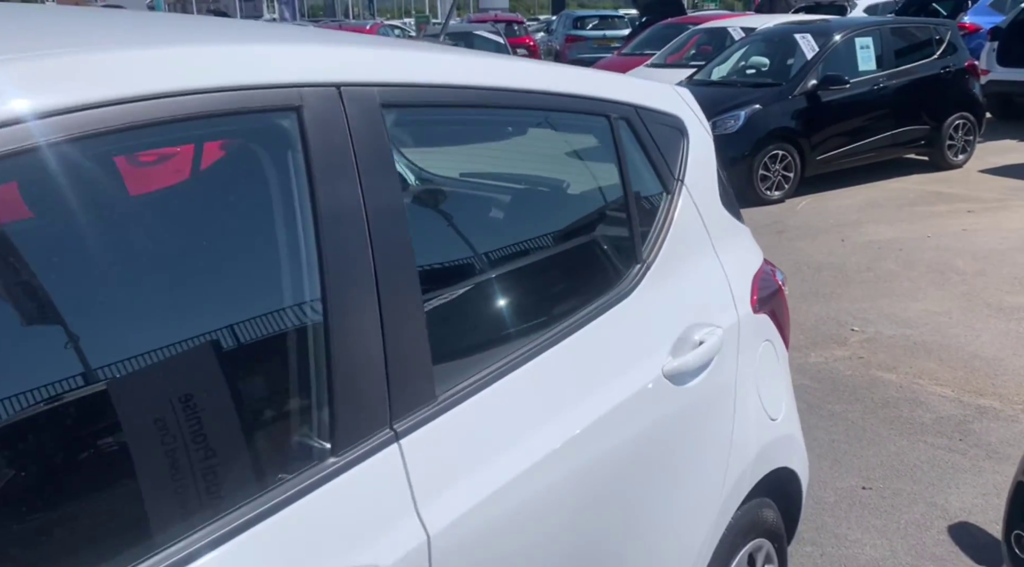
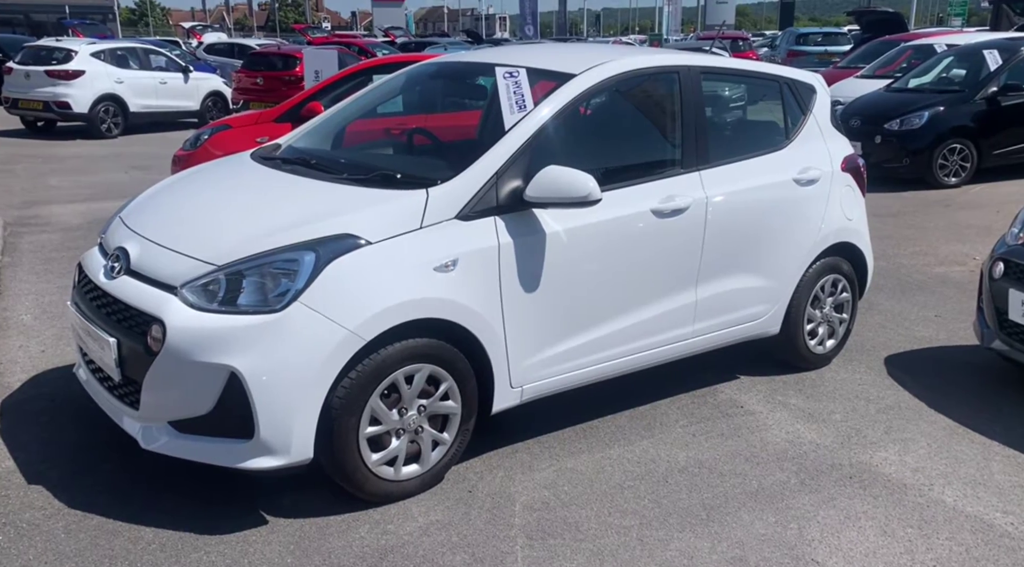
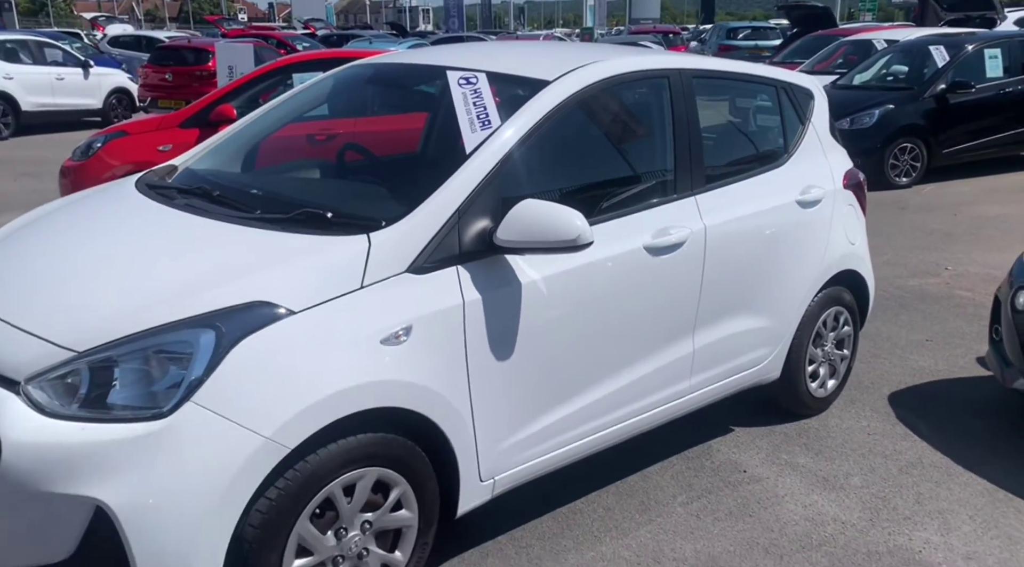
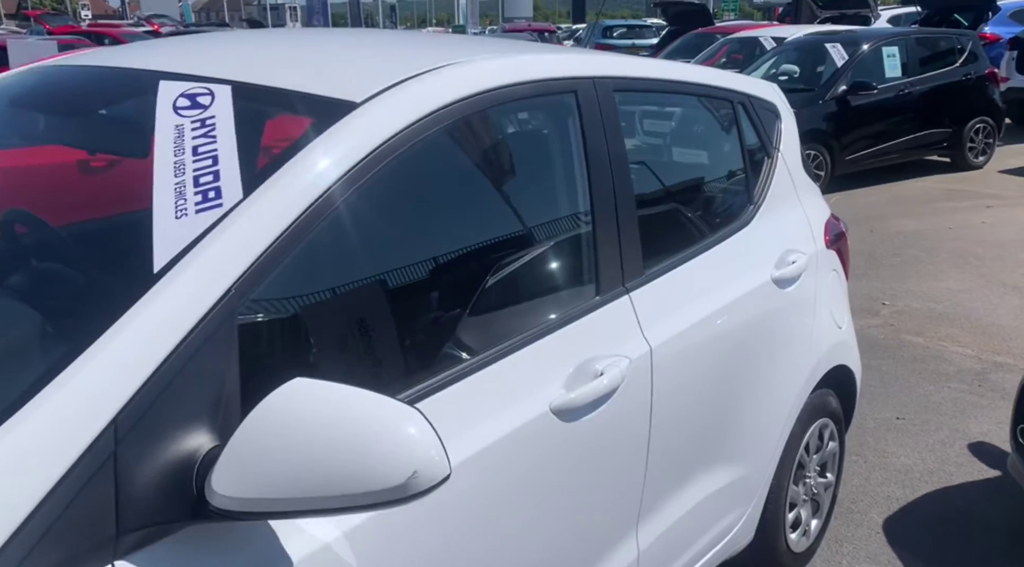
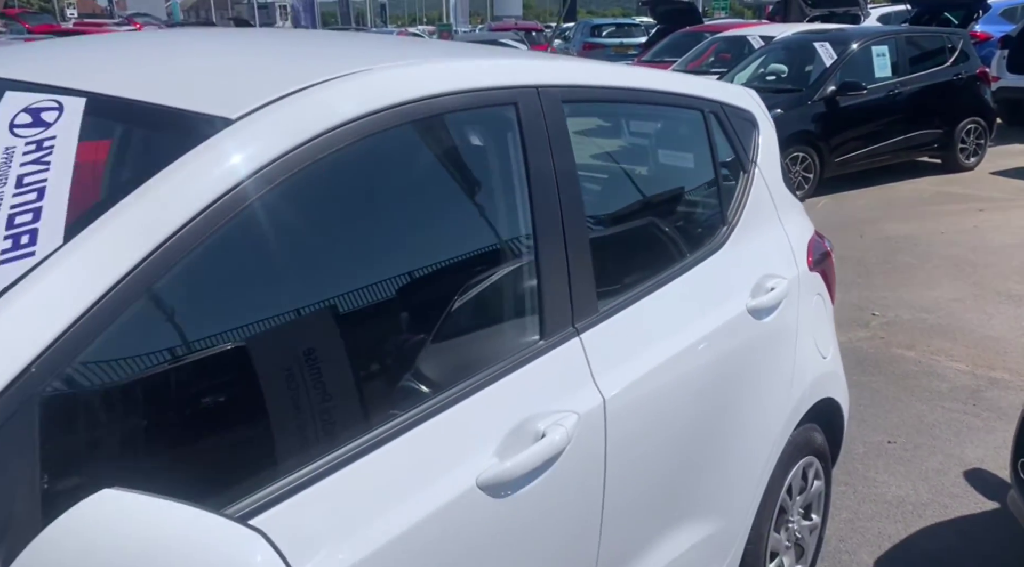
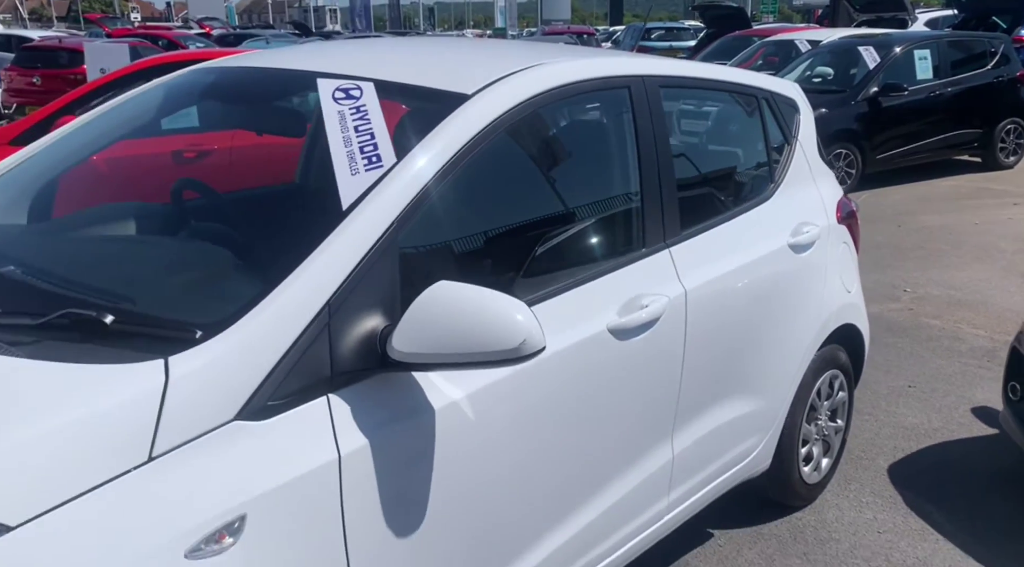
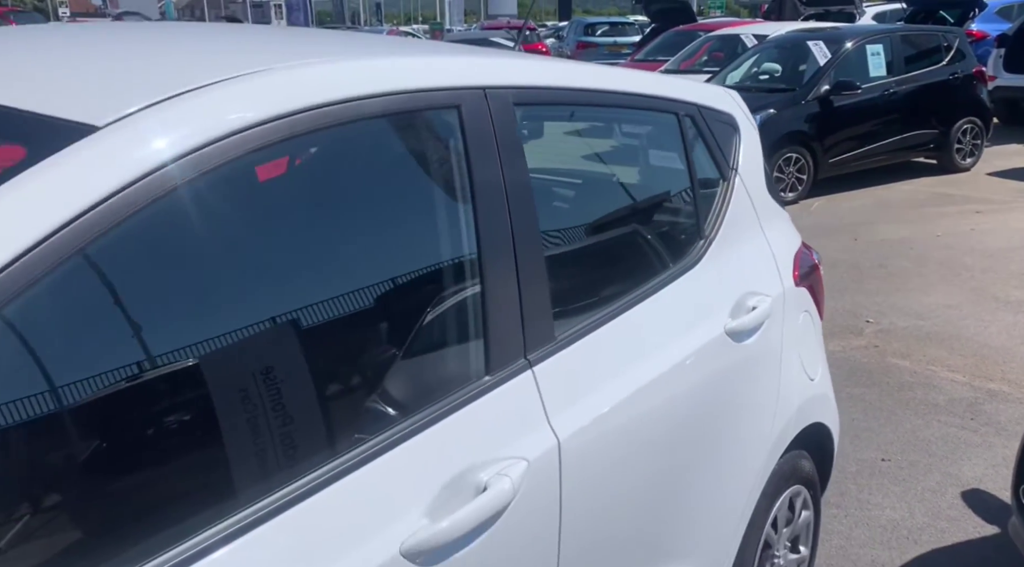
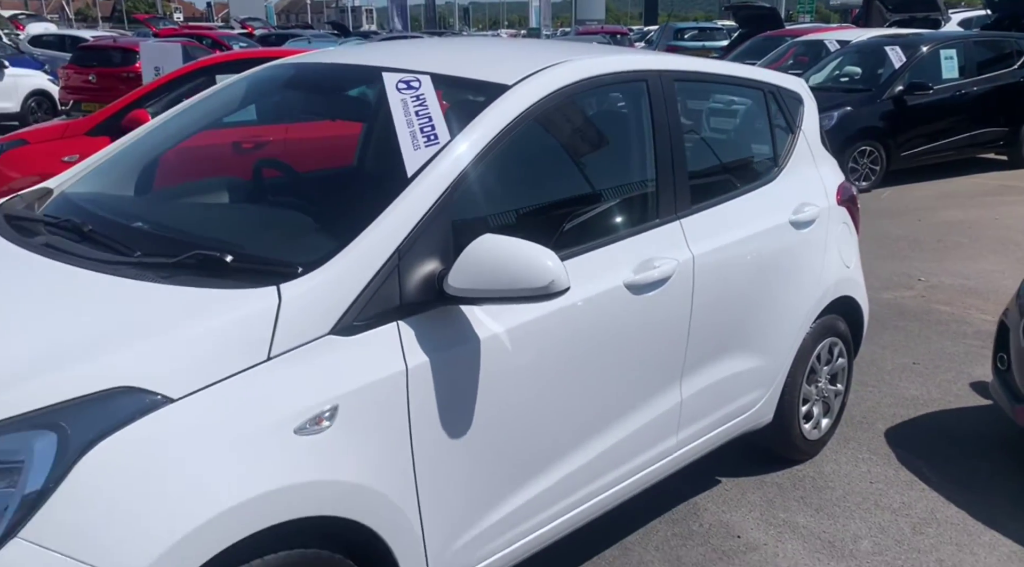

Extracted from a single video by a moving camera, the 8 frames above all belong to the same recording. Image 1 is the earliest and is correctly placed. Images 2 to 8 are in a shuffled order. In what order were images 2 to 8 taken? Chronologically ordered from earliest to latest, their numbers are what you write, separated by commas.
7, 5, 4, 6, 8, 3, 2
